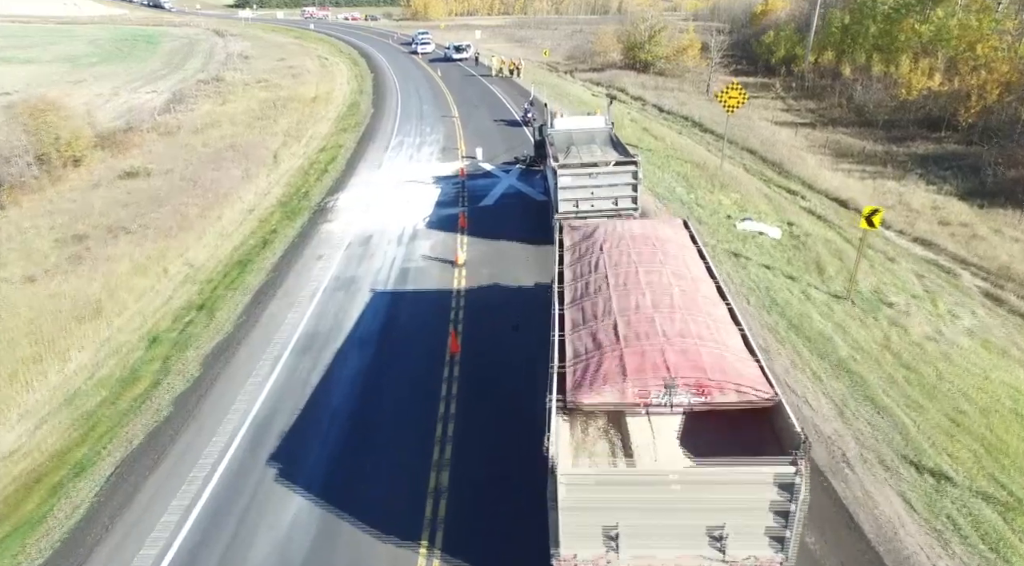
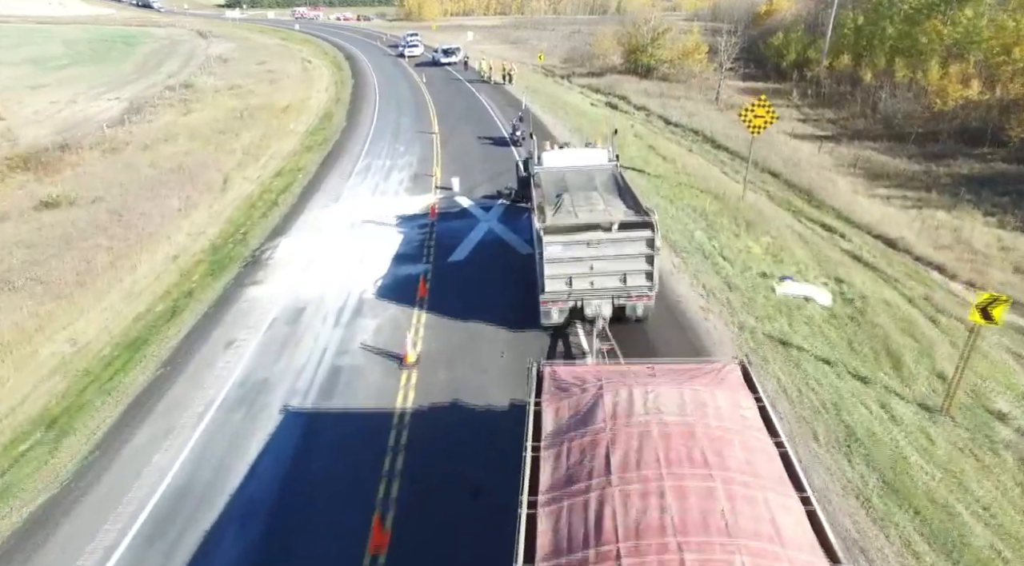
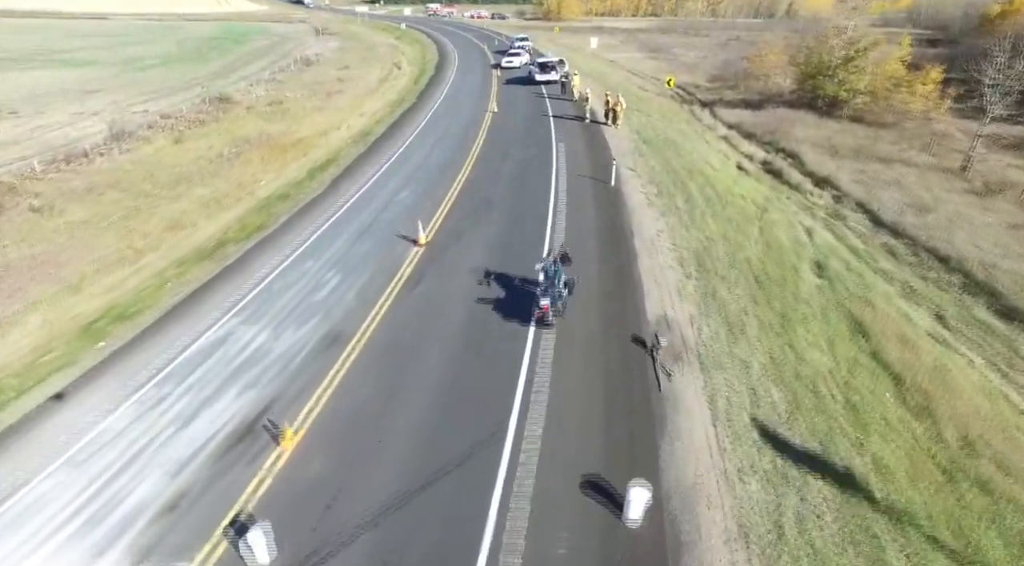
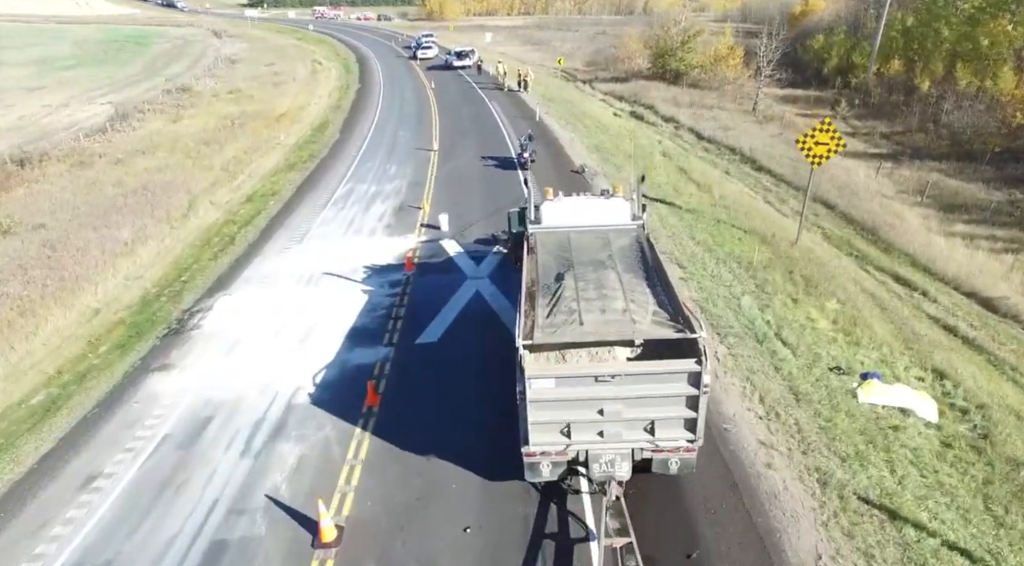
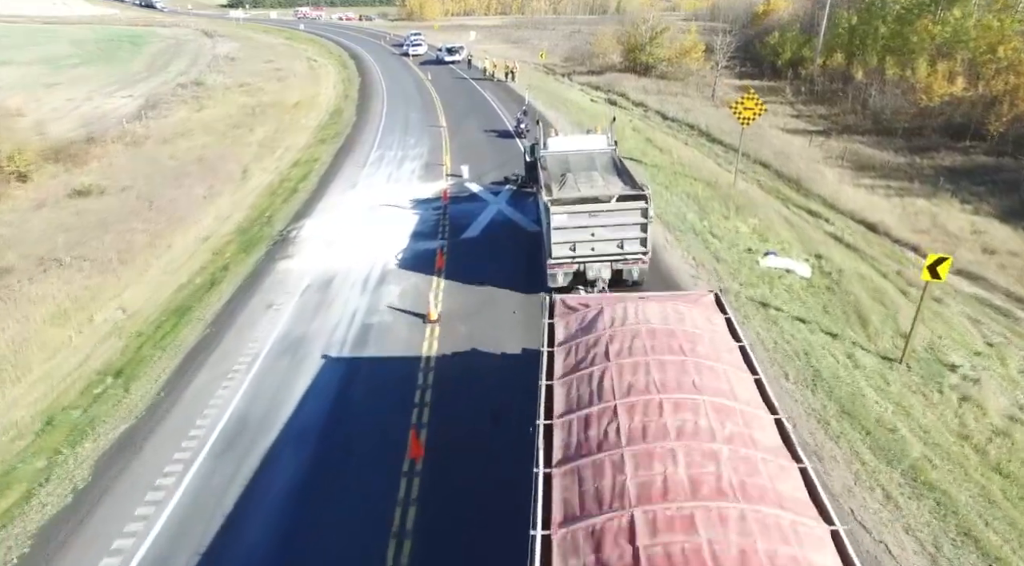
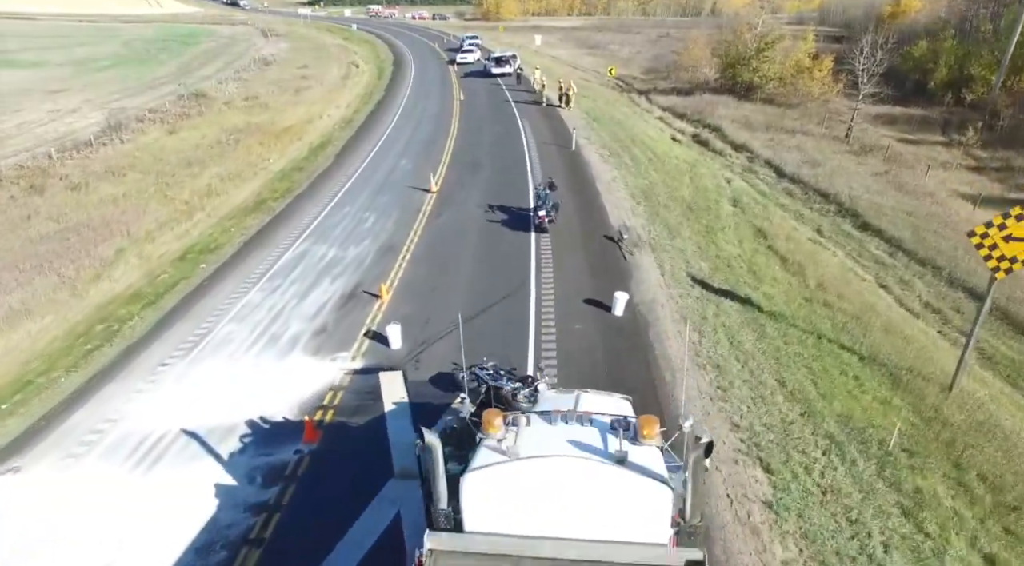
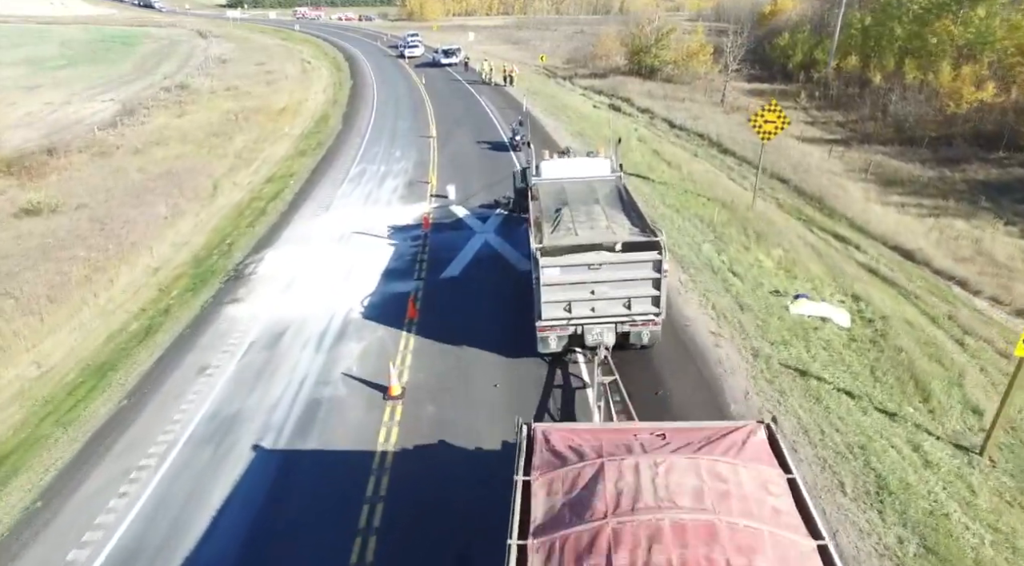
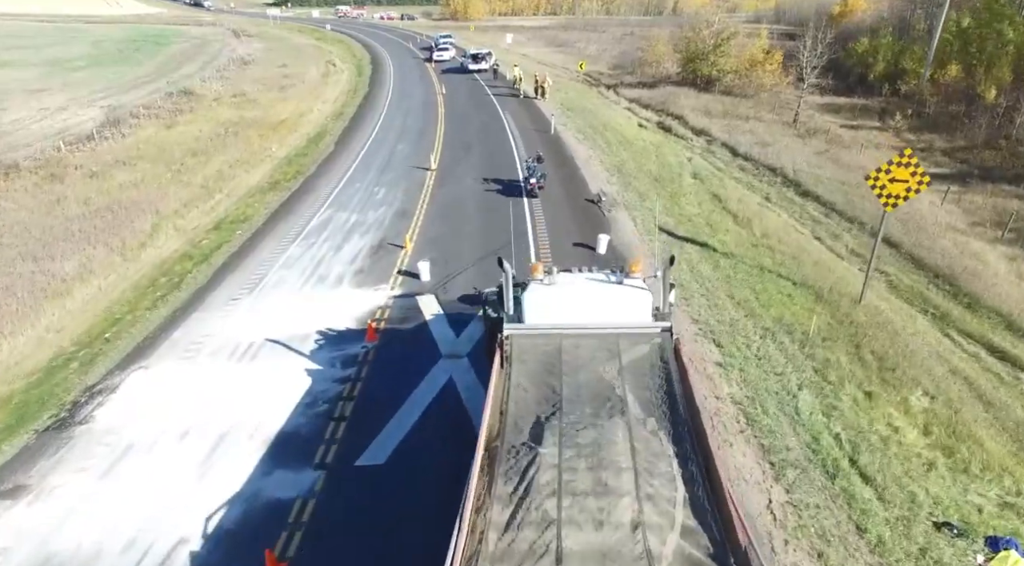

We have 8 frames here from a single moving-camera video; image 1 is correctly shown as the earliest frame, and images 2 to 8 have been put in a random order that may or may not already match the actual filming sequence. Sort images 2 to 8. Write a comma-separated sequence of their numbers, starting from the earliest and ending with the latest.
5, 2, 7, 4, 8, 6, 3
